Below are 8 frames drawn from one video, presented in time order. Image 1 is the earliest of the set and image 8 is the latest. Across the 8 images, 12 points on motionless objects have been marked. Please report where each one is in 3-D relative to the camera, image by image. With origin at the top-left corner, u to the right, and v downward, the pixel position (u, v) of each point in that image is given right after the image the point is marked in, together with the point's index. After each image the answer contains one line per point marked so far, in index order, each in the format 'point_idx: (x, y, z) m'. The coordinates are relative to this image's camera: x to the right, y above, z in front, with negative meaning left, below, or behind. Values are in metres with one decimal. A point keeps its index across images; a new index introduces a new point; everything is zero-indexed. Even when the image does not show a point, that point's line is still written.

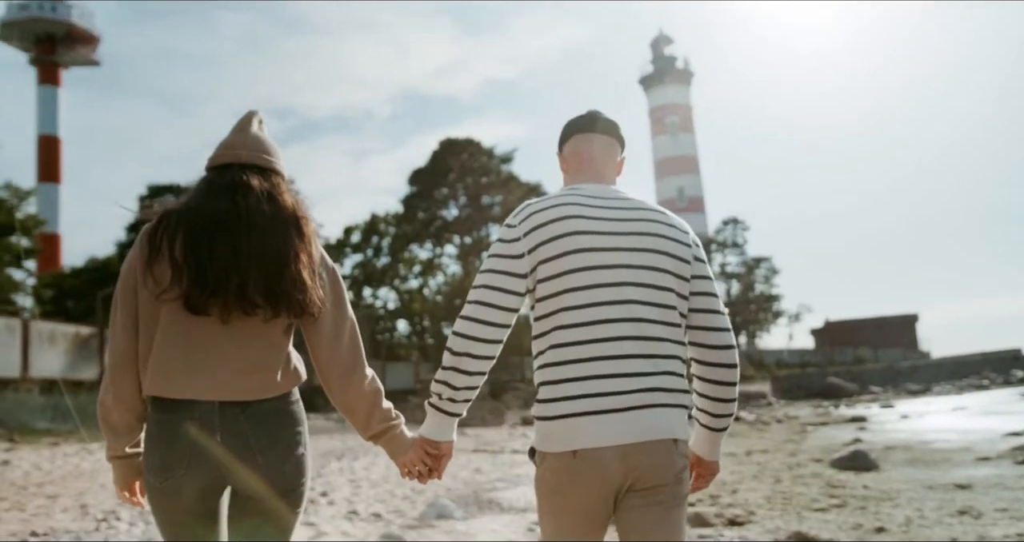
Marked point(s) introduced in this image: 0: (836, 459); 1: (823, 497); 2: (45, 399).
0: (+4.6, -2.7, +13.3) m
1: (+3.0, -2.2, +9.1) m
2: (-9.5, -2.6, +18.9) m
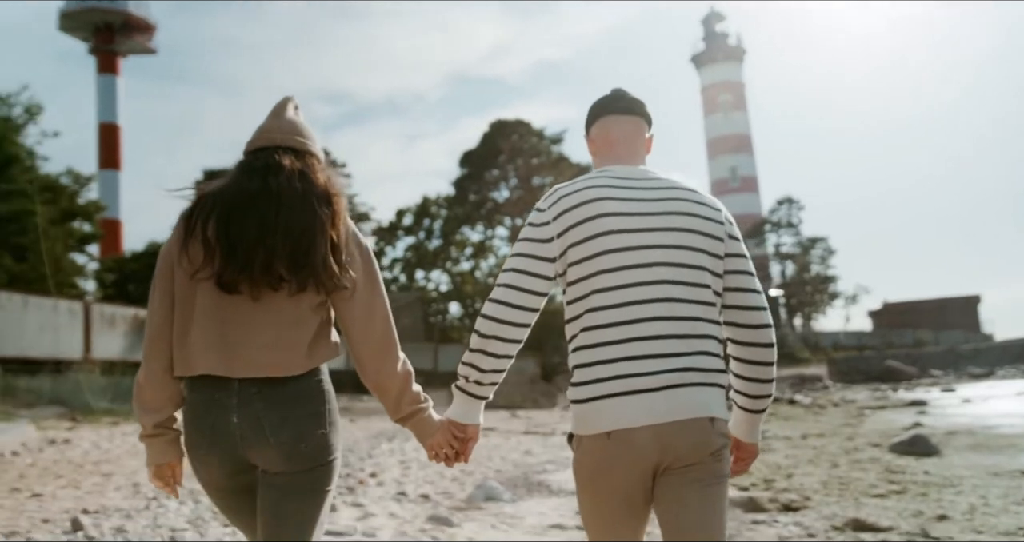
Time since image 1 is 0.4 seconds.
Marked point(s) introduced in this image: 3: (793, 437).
0: (+5.3, -2.4, +12.9) m
1: (+3.5, -2.0, +8.8) m
2: (-8.4, -2.3, +19.4) m
3: (+4.7, -2.8, +15.8) m
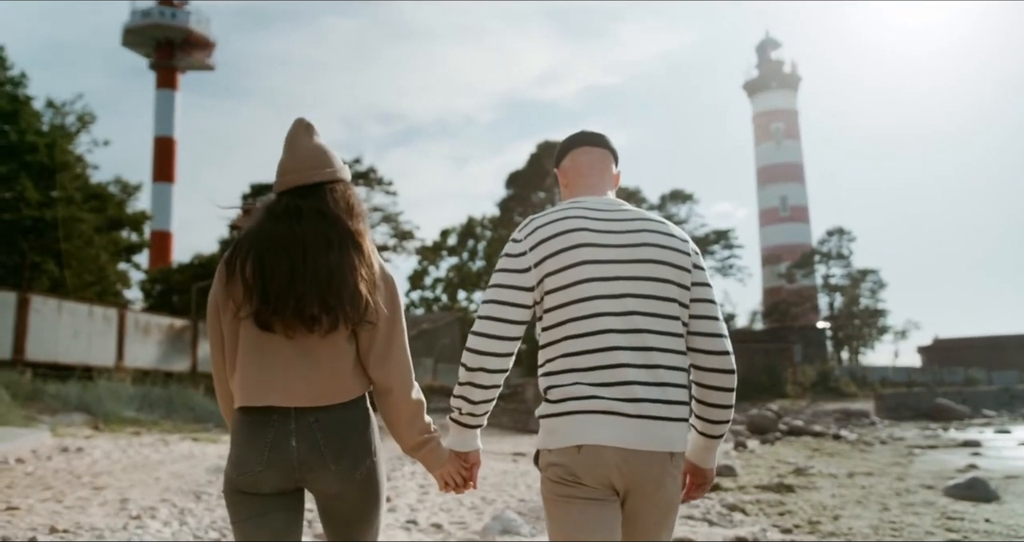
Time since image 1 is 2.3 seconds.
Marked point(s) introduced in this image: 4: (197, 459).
0: (+5.7, -2.8, +12.1) m
1: (+3.7, -2.3, +8.1) m
2: (-7.7, -2.5, +19.2) m
3: (+5.2, -3.3, +15.0) m
4: (-3.8, -2.3, +11.2) m
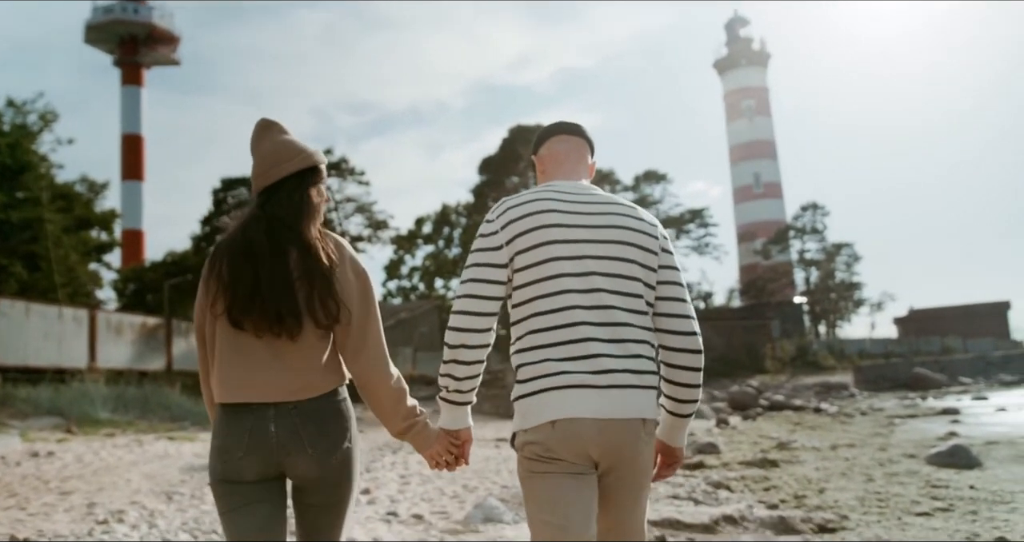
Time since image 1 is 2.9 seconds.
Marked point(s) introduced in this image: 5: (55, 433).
0: (+5.5, -2.4, +12.1) m
1: (+3.6, -2.0, +8.1) m
2: (-8.1, -2.4, +18.9) m
3: (+5.0, -2.8, +15.0) m
4: (-4.0, -2.2, +11.0) m
5: (-6.5, -2.3, +13.2) m
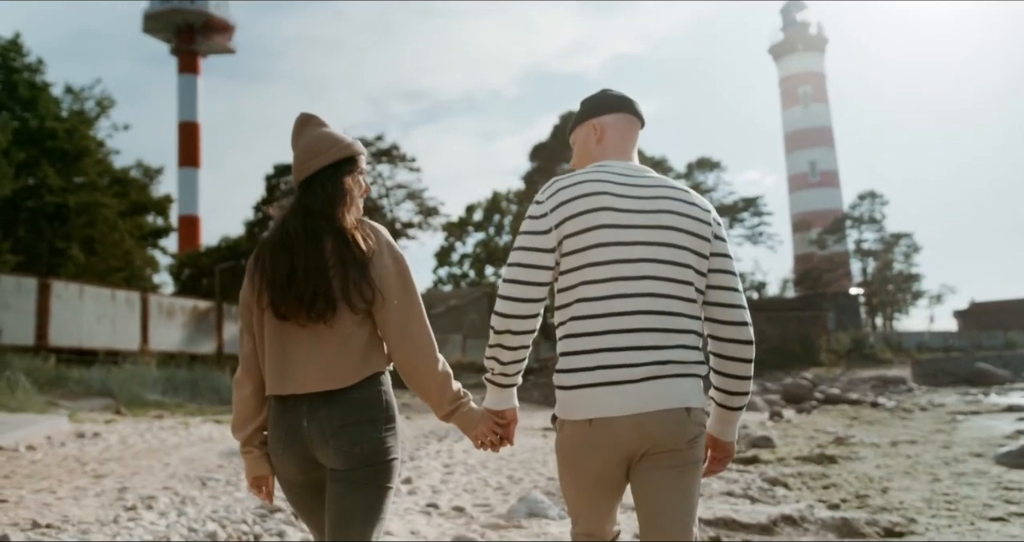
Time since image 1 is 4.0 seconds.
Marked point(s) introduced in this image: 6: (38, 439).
0: (+6.1, -2.3, +11.6) m
1: (+3.9, -1.9, +7.6) m
2: (-7.2, -2.1, +19.0) m
3: (+5.7, -2.7, +14.5) m
4: (-3.5, -2.0, +10.9) m
5: (-5.8, -2.0, +13.3) m
6: (-4.9, -1.7, +9.7) m
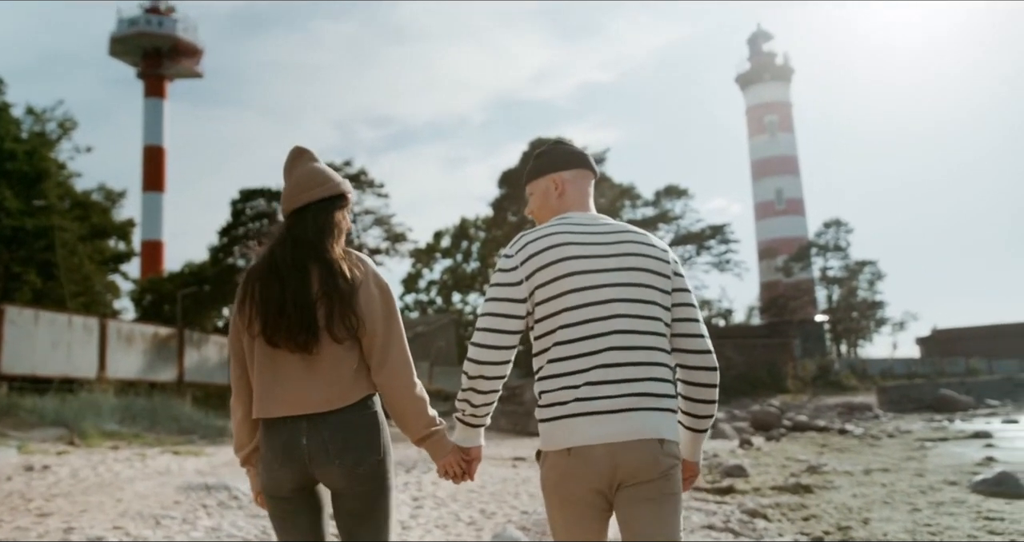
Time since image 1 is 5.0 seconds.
0: (+5.7, -2.6, +11.4) m
1: (+3.7, -2.1, +7.4) m
2: (-7.8, -2.6, +18.4) m
3: (+5.2, -3.1, +14.3) m
4: (-3.8, -2.3, +10.5) m
5: (-6.2, -2.4, +12.8) m
6: (-5.2, -2.0, +9.2) m
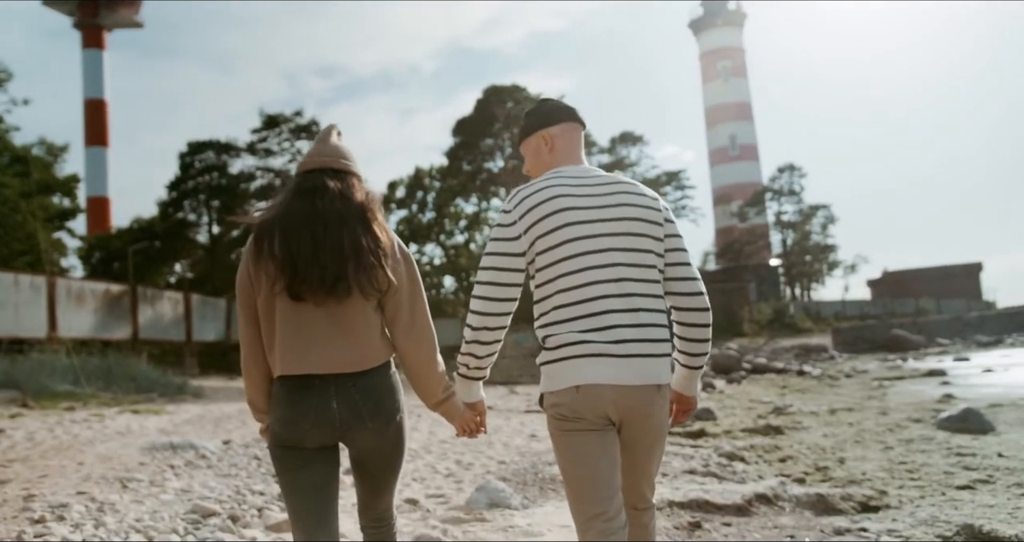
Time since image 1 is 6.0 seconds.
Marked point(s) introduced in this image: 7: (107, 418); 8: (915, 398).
0: (+5.3, -1.8, +11.6) m
1: (+3.5, -1.6, +7.5) m
2: (-8.5, -1.7, +17.9) m
3: (+4.8, -2.2, +14.5) m
4: (-4.1, -1.8, +10.2) m
5: (-6.6, -1.8, +12.3) m
6: (-5.5, -1.6, +8.8) m
7: (-5.3, -1.9, +12.1) m
8: (+7.4, -2.3, +17.1) m
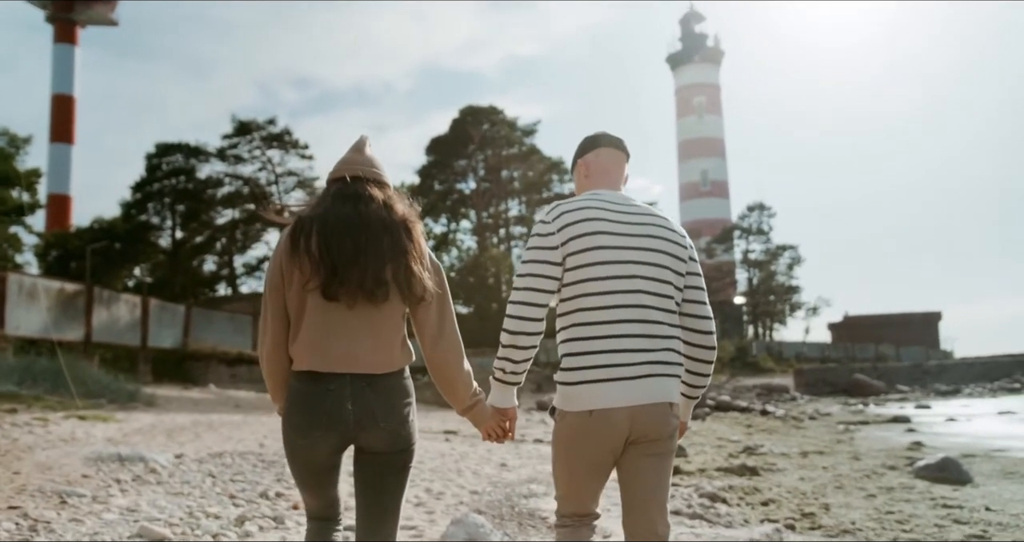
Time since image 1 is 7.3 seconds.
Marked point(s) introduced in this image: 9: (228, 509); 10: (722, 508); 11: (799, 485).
0: (+4.9, -2.4, +11.3) m
1: (+3.3, -1.9, +7.1) m
2: (-9.1, -1.7, +17.1) m
3: (+4.2, -2.8, +14.2) m
4: (-4.4, -1.8, +9.6) m
5: (-7.0, -1.7, +11.6) m
6: (-5.7, -1.4, +8.2) m
7: (-5.7, -1.8, +11.5) m
8: (+6.7, -3.1, +16.9) m
9: (-2.3, -1.9, +7.5) m
10: (+1.7, -1.9, +7.4) m
11: (+2.9, -2.2, +9.6) m
